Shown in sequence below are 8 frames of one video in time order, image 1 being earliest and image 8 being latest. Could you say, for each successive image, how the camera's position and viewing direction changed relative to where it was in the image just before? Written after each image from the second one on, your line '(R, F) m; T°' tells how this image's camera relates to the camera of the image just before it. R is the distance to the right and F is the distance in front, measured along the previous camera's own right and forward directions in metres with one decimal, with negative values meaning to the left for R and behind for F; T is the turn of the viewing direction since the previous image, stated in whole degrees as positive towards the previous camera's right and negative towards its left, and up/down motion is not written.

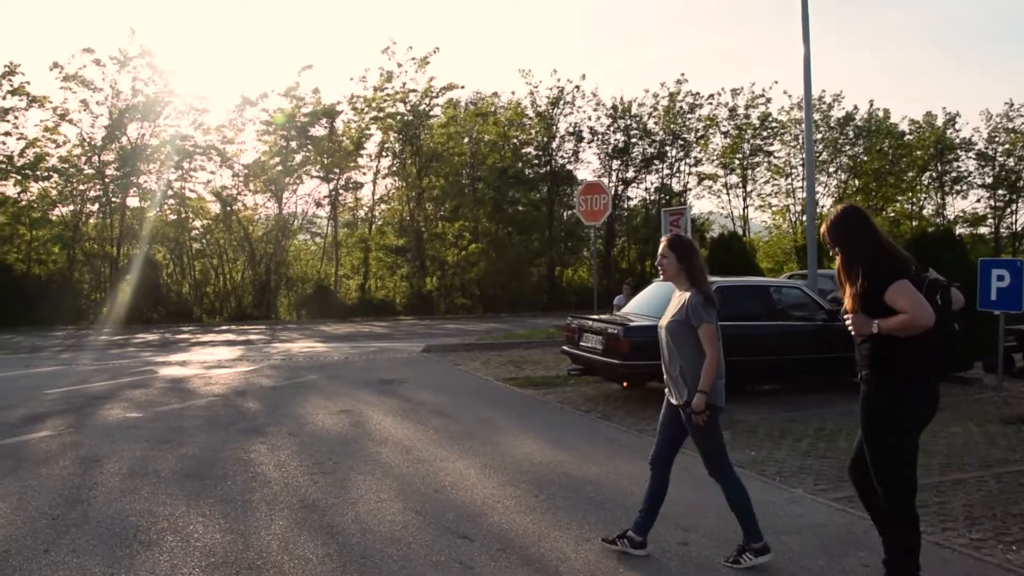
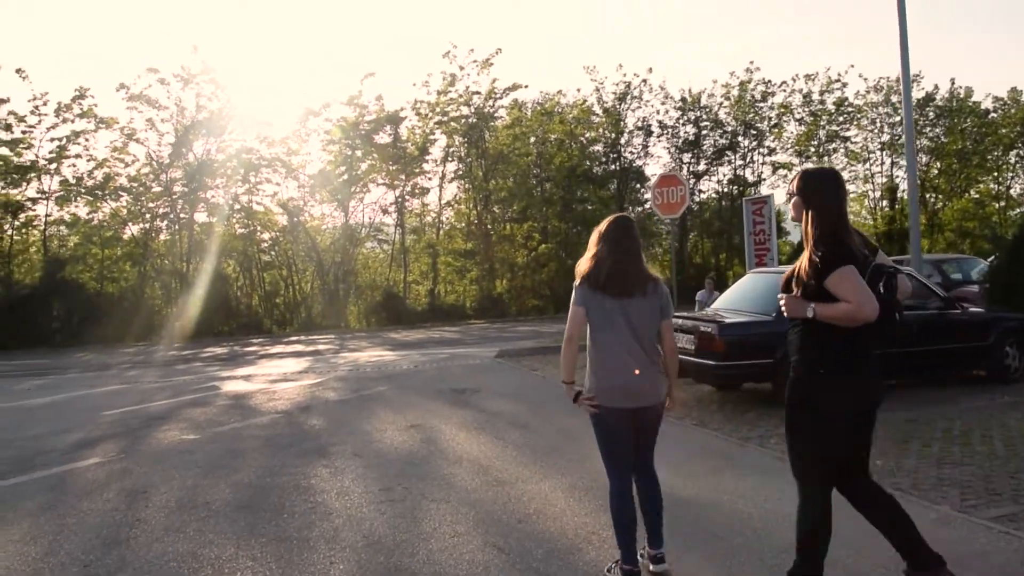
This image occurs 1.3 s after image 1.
(-0.1, +1.0) m; -4°
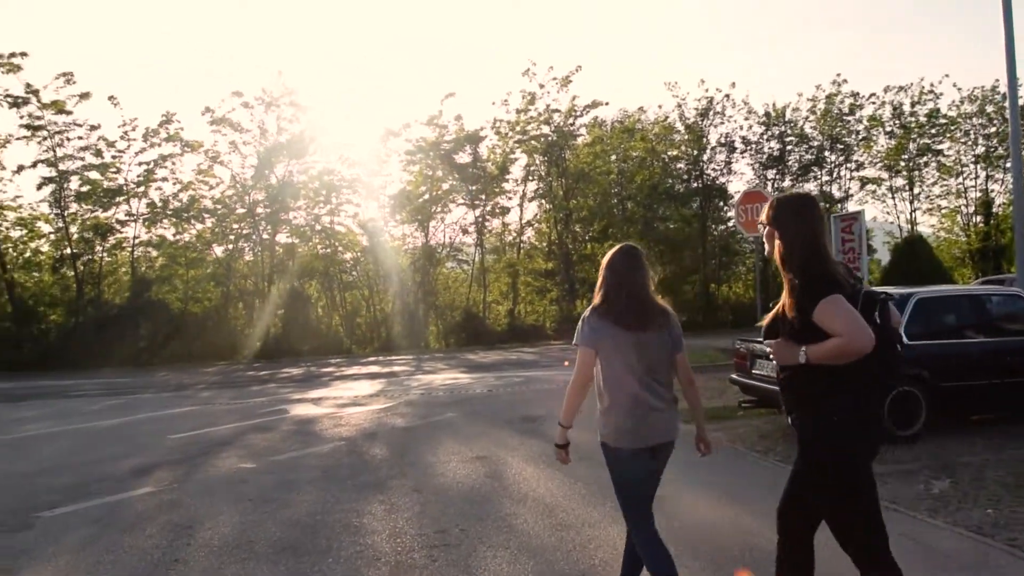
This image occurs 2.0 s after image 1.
(+0.1, +0.5) m; -5°
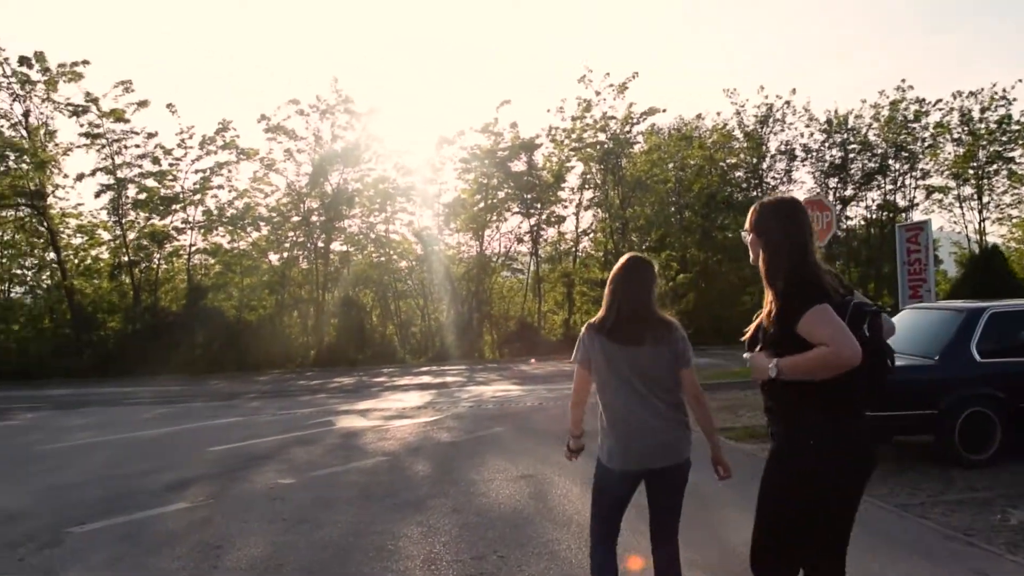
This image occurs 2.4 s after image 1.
(+0.1, +0.4) m; -3°
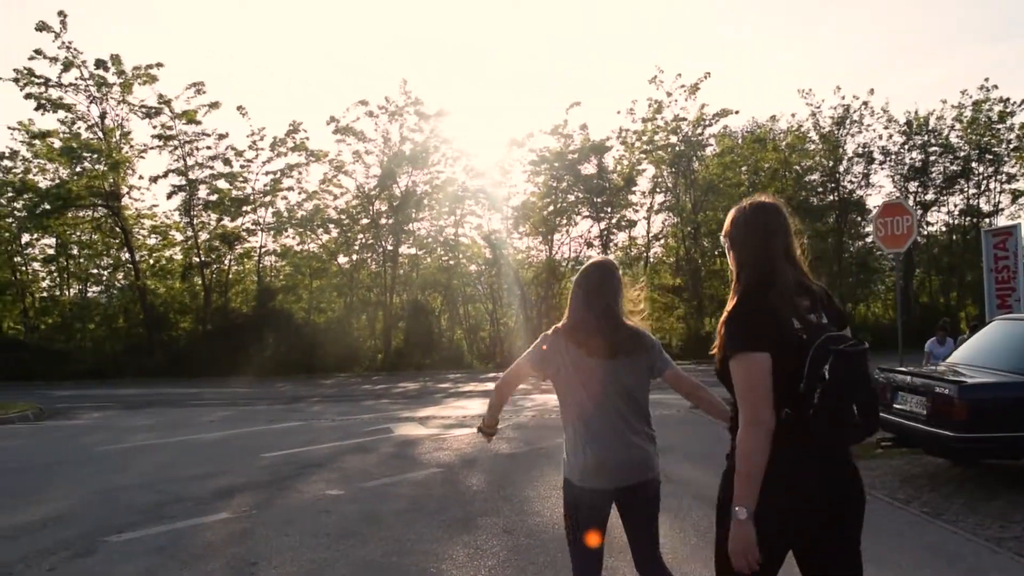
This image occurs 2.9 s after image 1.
(+0.1, +0.5) m; -4°
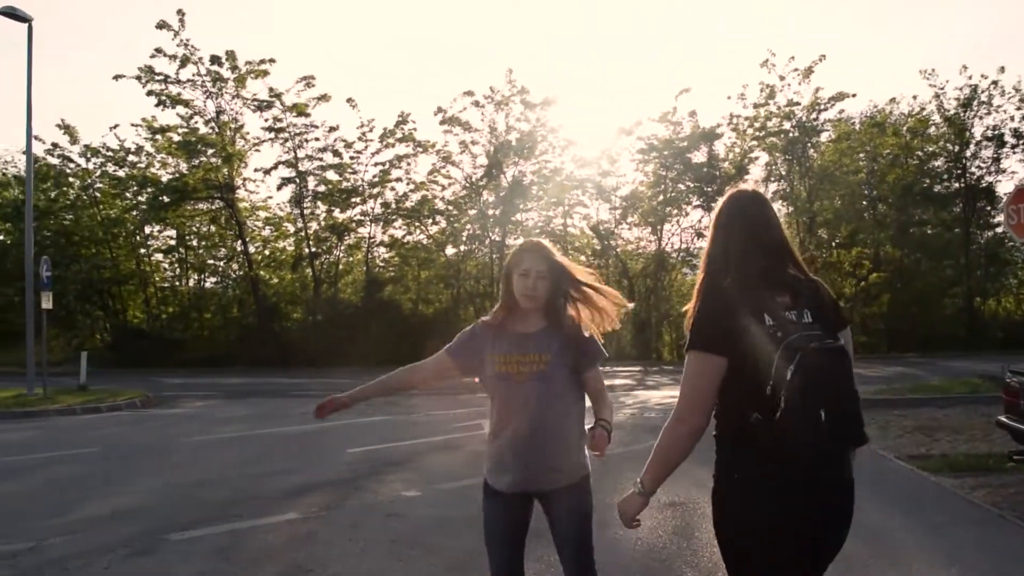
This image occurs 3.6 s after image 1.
(+0.2, +0.5) m; -6°
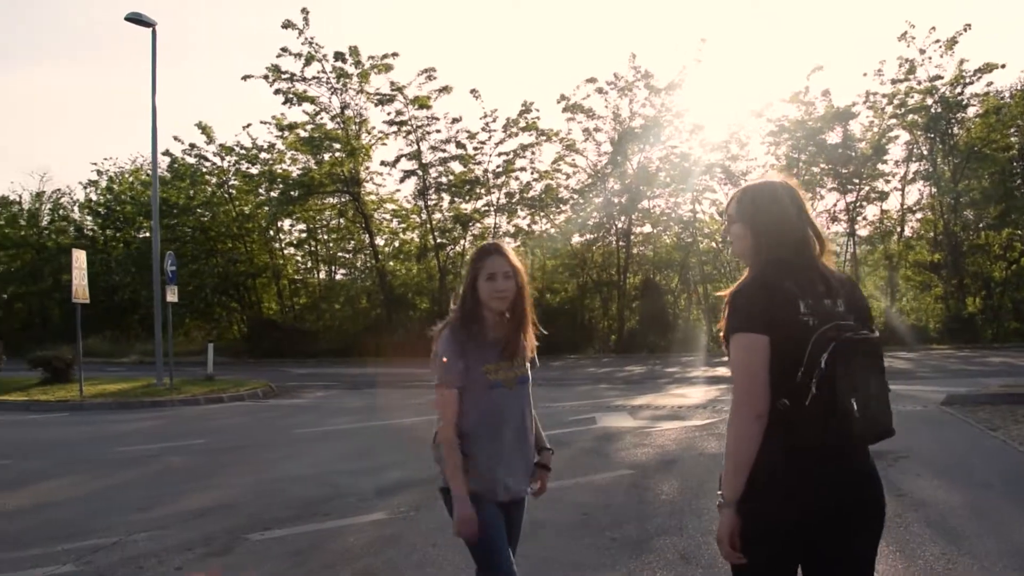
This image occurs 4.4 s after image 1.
(+0.3, +0.4) m; -7°
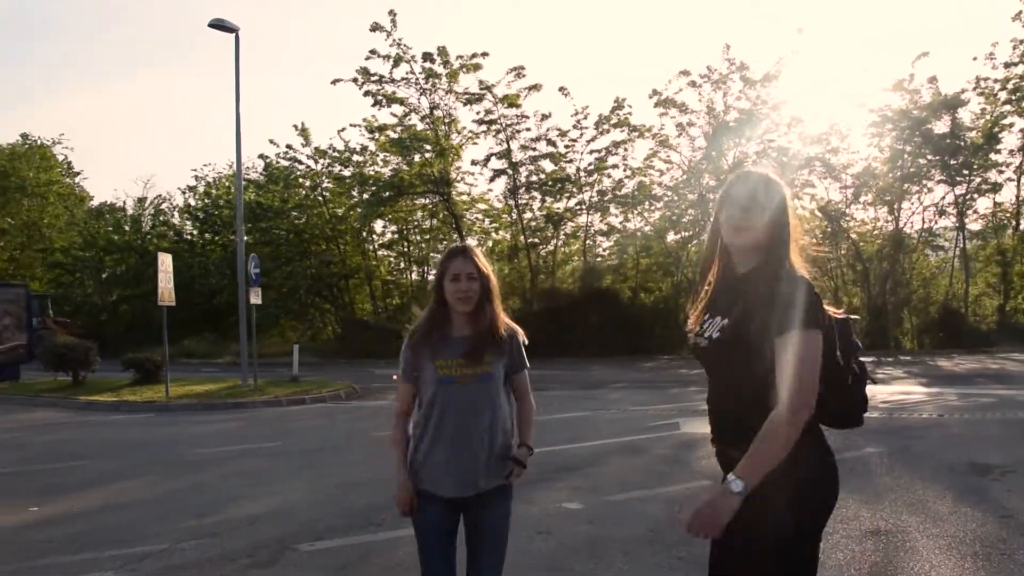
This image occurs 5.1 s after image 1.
(+0.3, +0.4) m; -6°
